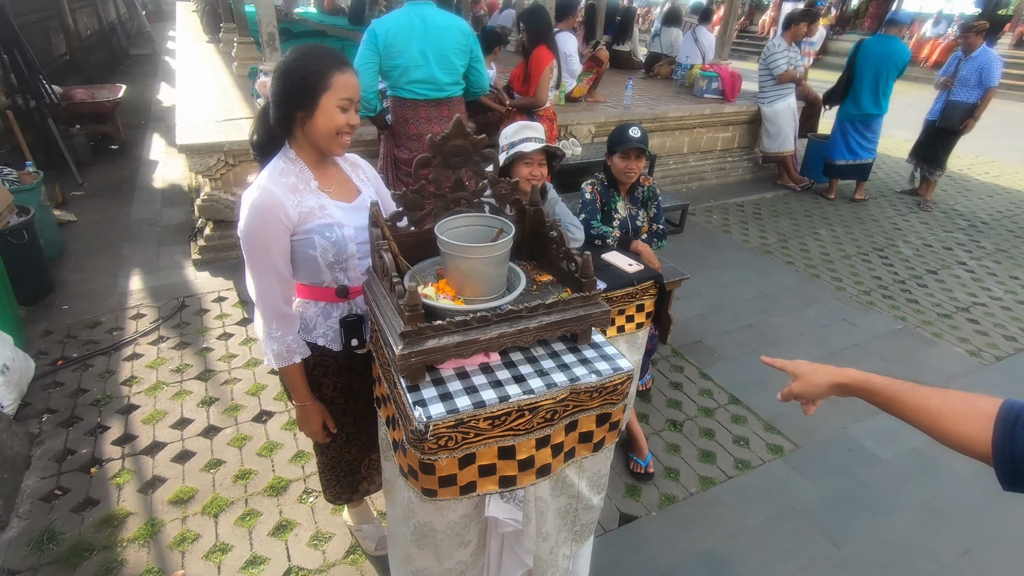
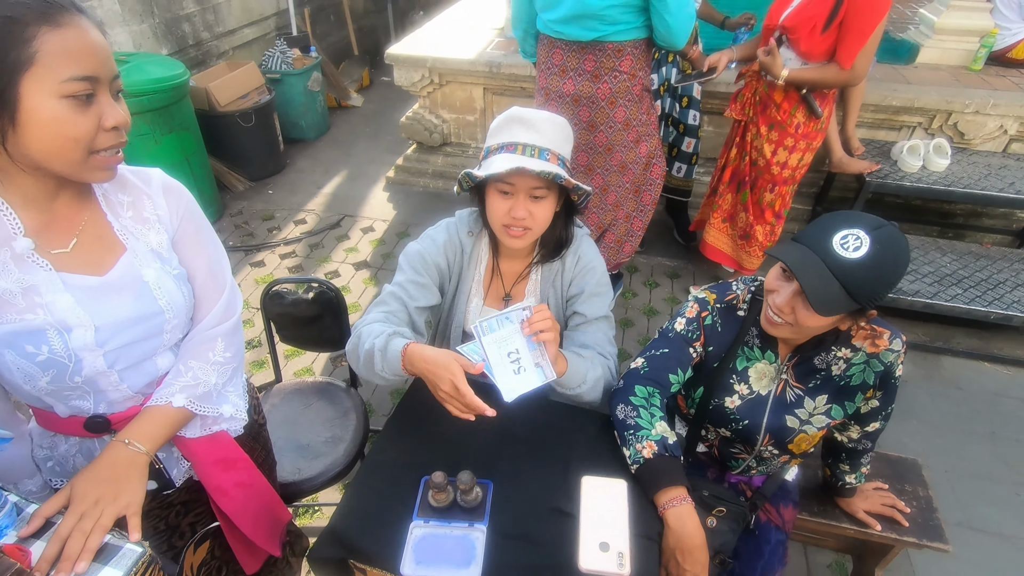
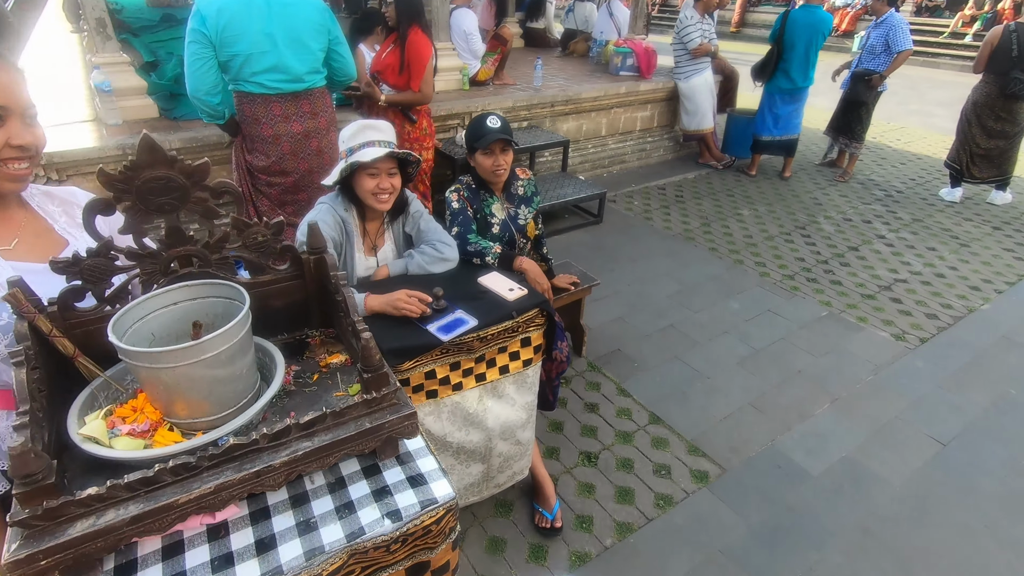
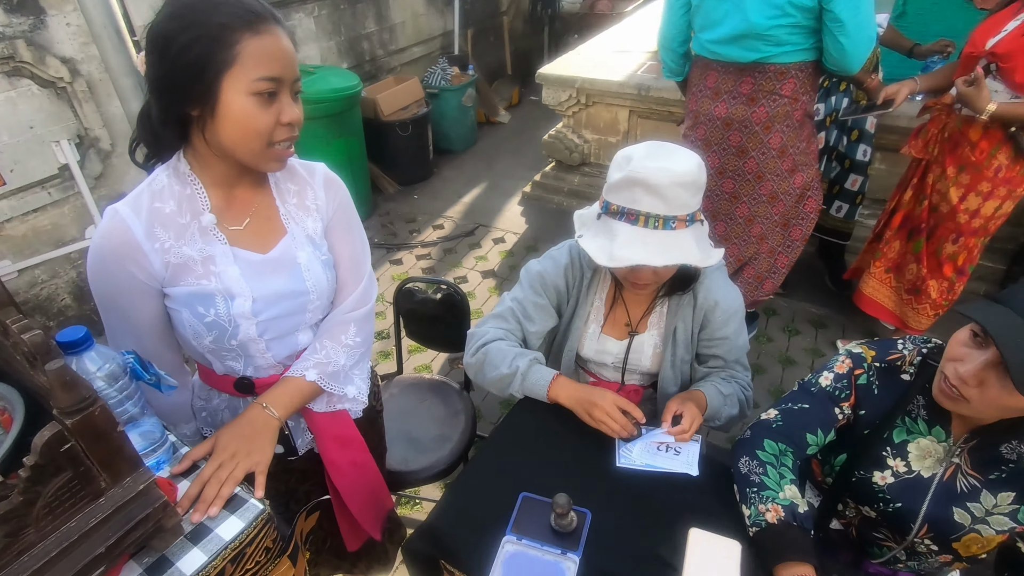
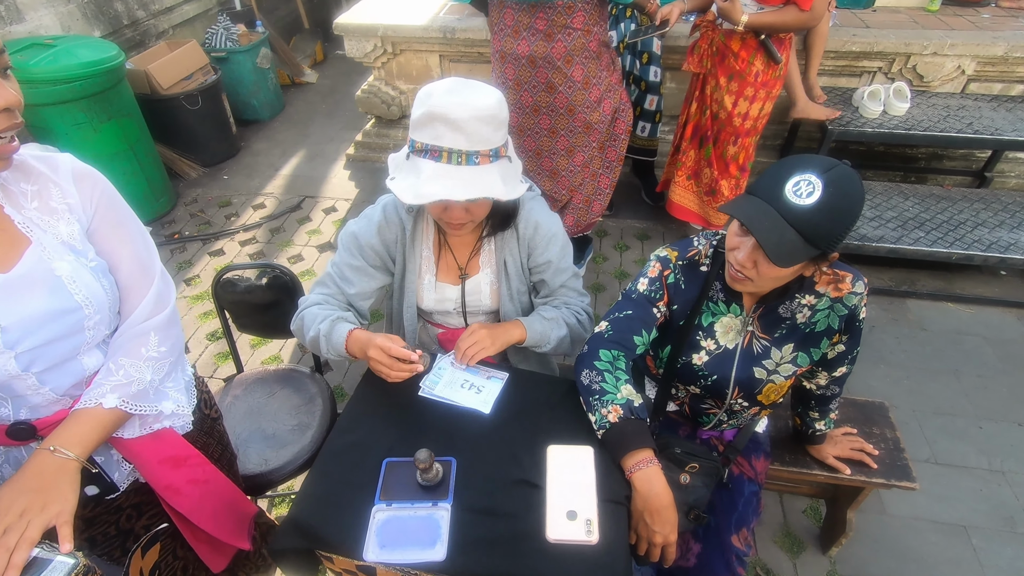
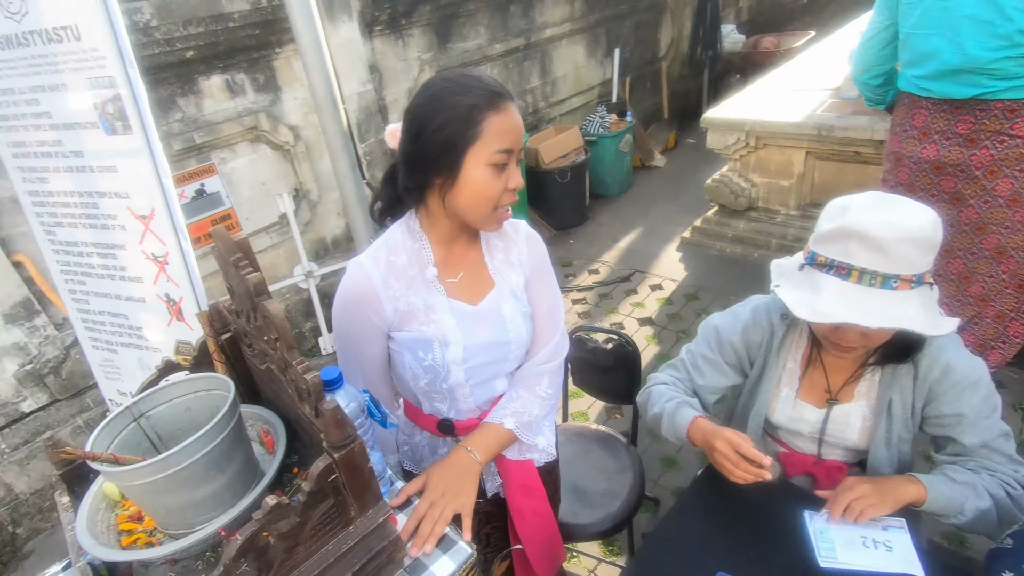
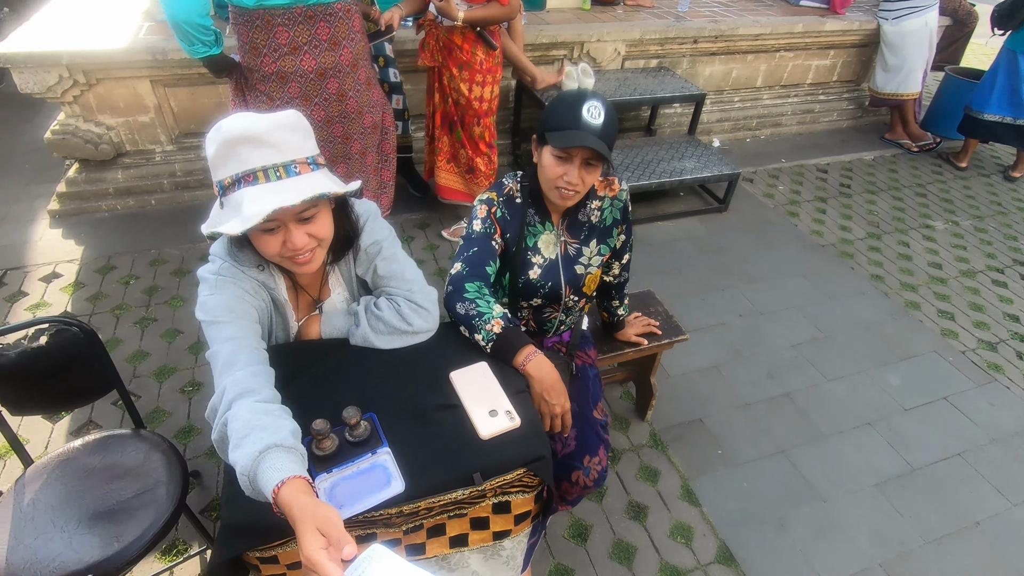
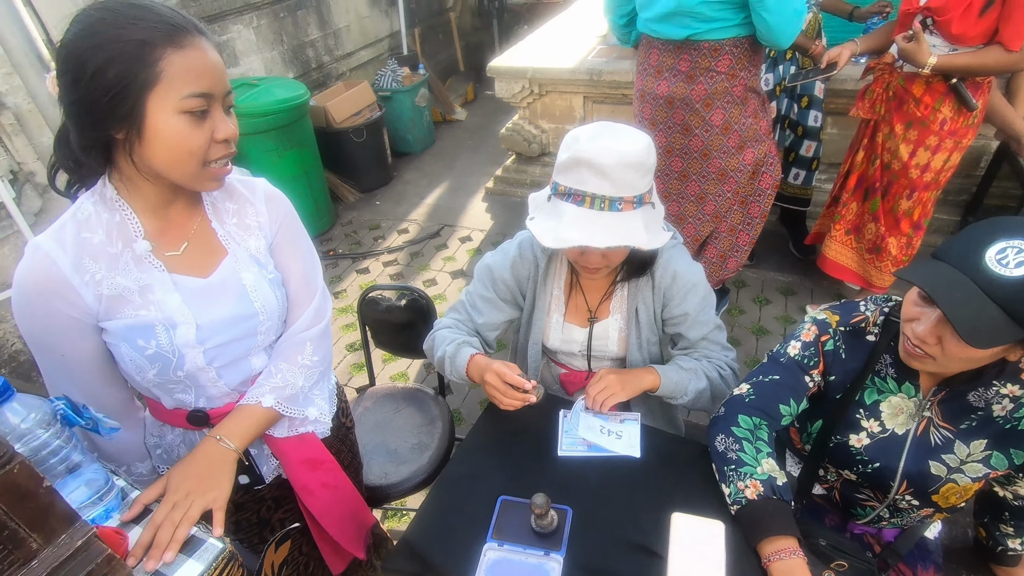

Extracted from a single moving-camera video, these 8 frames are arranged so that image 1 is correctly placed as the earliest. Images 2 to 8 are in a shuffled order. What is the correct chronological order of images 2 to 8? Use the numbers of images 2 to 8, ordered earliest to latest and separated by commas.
3, 7, 5, 8, 6, 4, 2
